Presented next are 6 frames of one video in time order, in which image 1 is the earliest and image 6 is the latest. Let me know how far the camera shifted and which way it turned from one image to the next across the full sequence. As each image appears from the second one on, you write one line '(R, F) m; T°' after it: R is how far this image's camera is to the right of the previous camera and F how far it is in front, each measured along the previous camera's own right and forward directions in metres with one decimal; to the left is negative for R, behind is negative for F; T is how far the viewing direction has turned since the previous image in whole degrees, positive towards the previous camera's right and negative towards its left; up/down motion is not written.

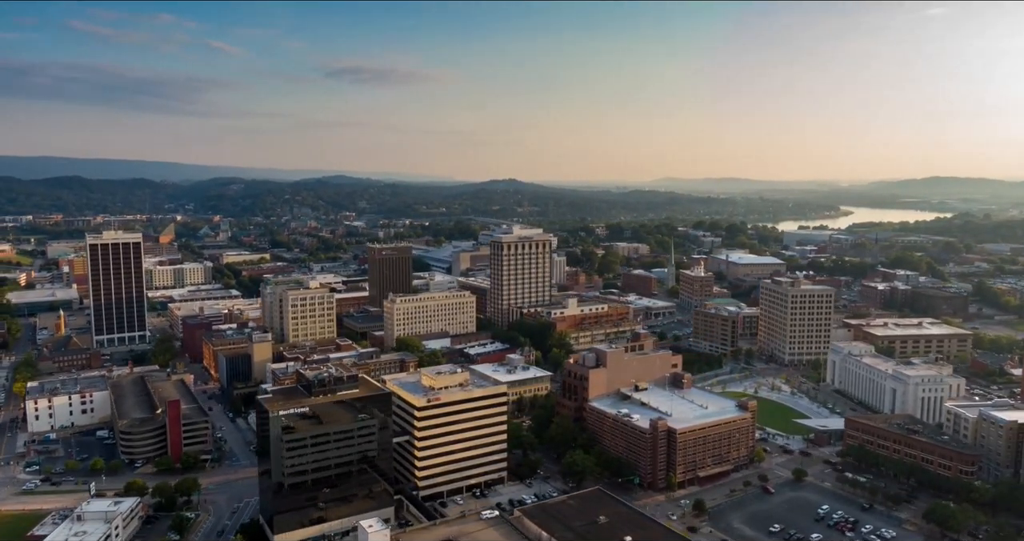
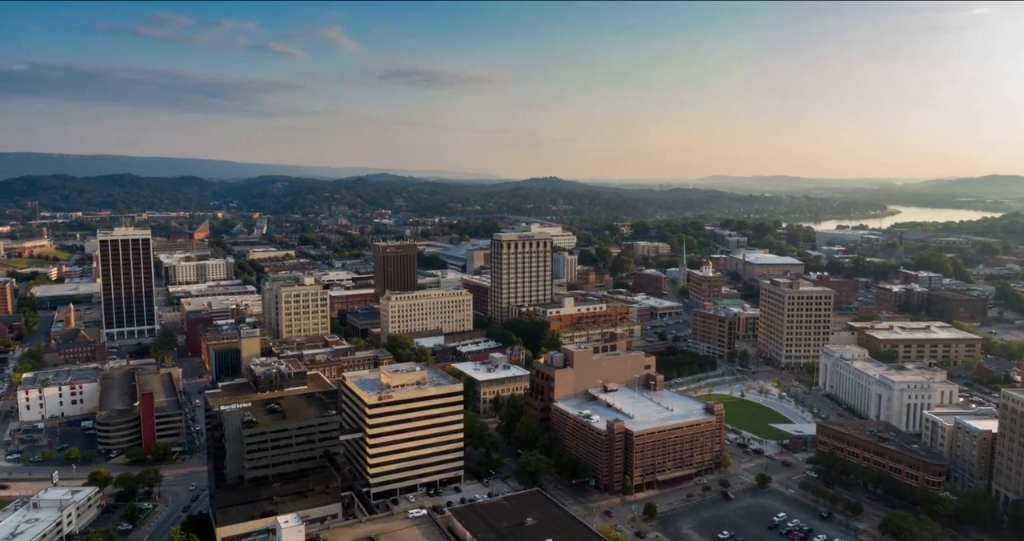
(+5.3, +0.4) m; -3°
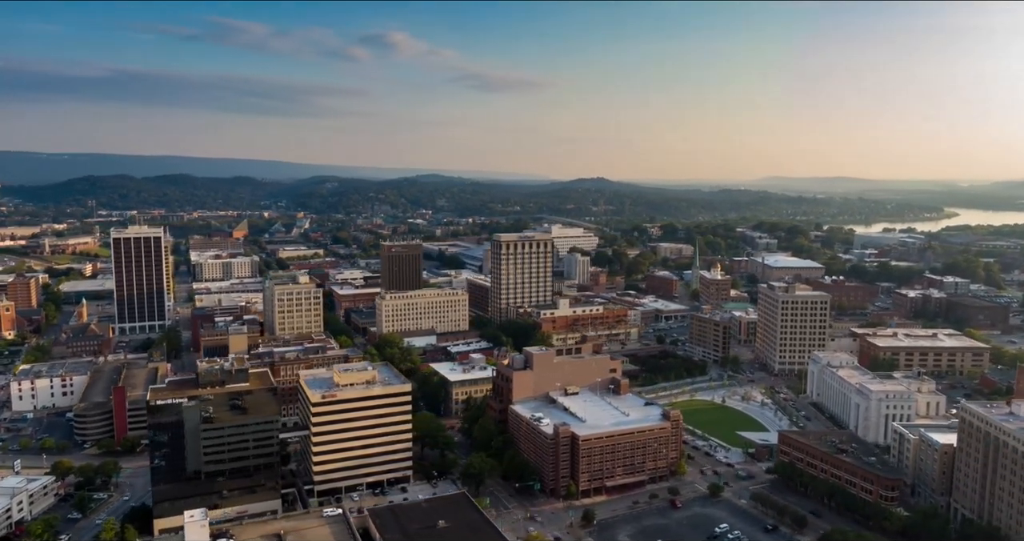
(+6.2, +0.5) m; -4°
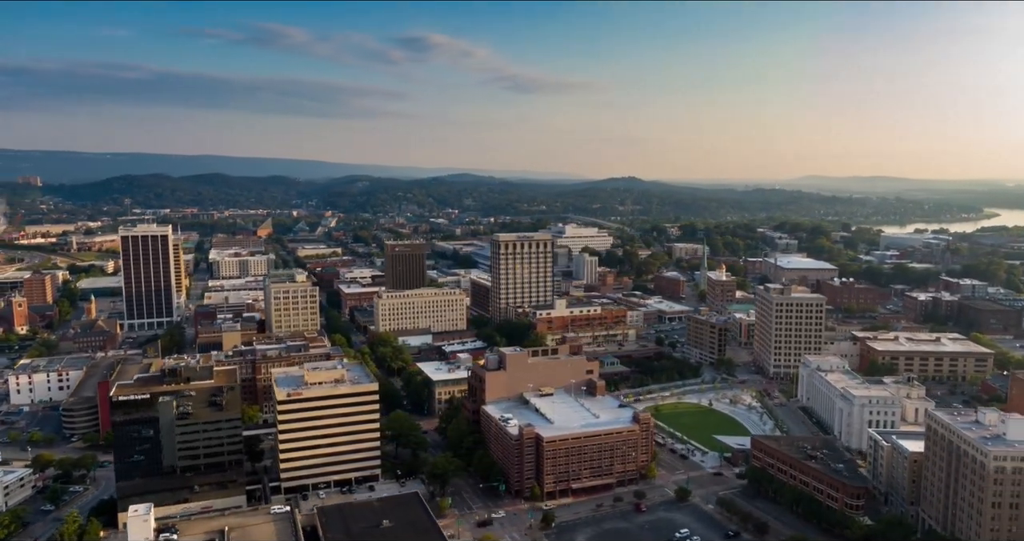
(+4.0, +0.2) m; -3°
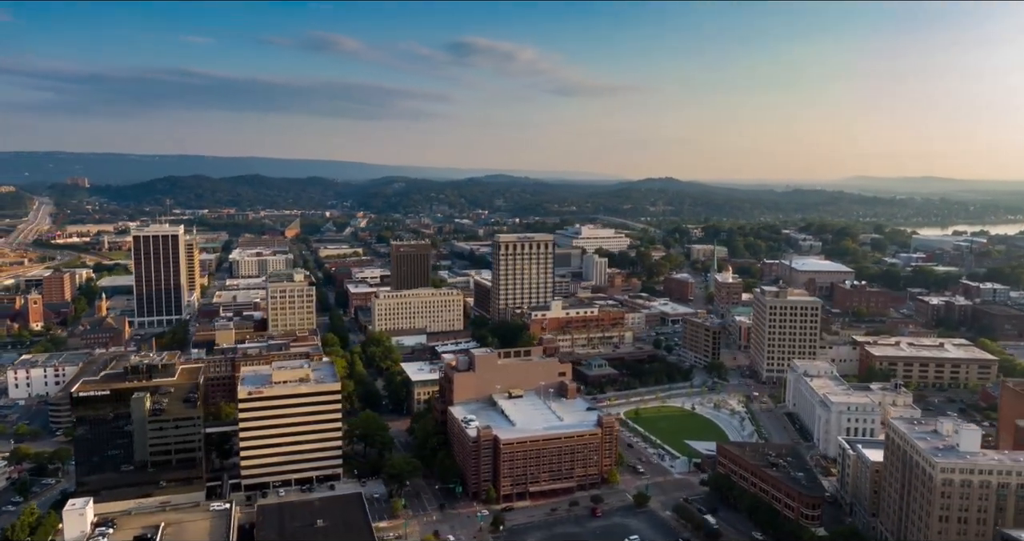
(+4.7, +0.5) m; -3°
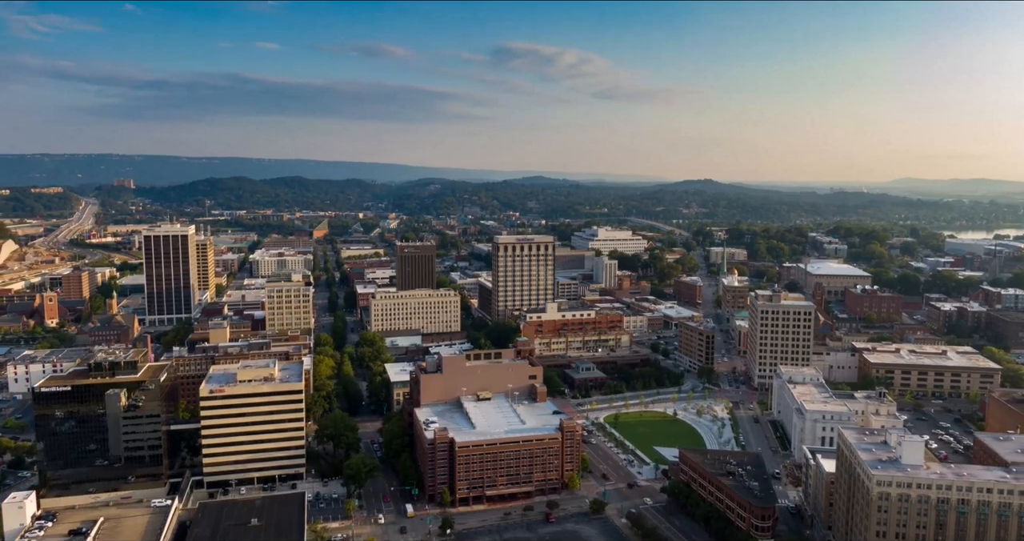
(+4.7, +0.5) m; -3°
